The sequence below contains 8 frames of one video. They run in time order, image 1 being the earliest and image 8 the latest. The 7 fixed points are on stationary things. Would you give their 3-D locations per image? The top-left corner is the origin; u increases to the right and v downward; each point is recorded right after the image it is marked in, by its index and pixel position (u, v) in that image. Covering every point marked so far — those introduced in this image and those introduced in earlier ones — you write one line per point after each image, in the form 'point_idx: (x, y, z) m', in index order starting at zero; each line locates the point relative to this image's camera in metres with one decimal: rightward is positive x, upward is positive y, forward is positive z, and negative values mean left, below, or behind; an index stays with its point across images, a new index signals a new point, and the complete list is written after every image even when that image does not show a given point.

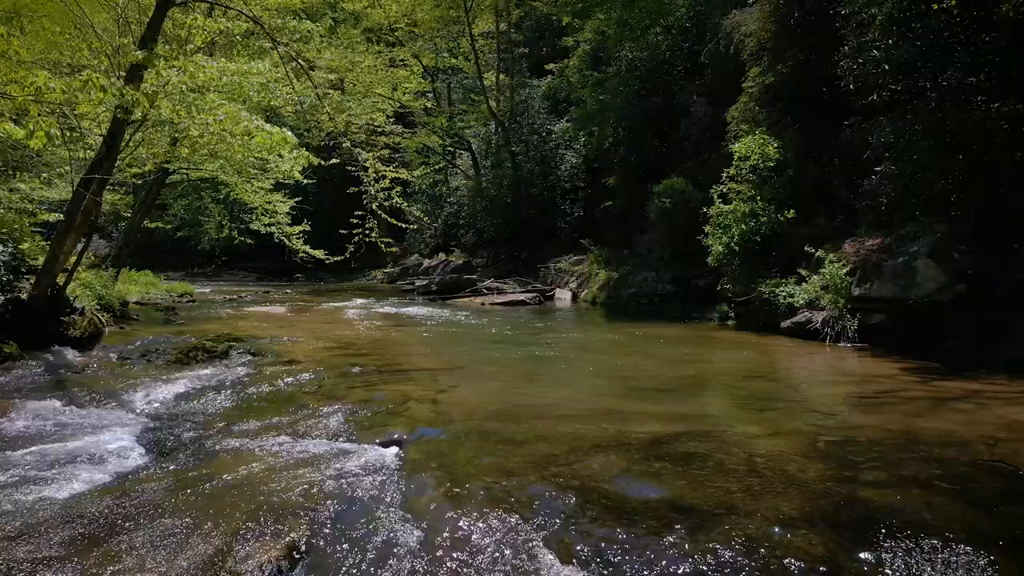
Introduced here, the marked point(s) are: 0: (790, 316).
0: (+3.4, -0.3, +10.5) m
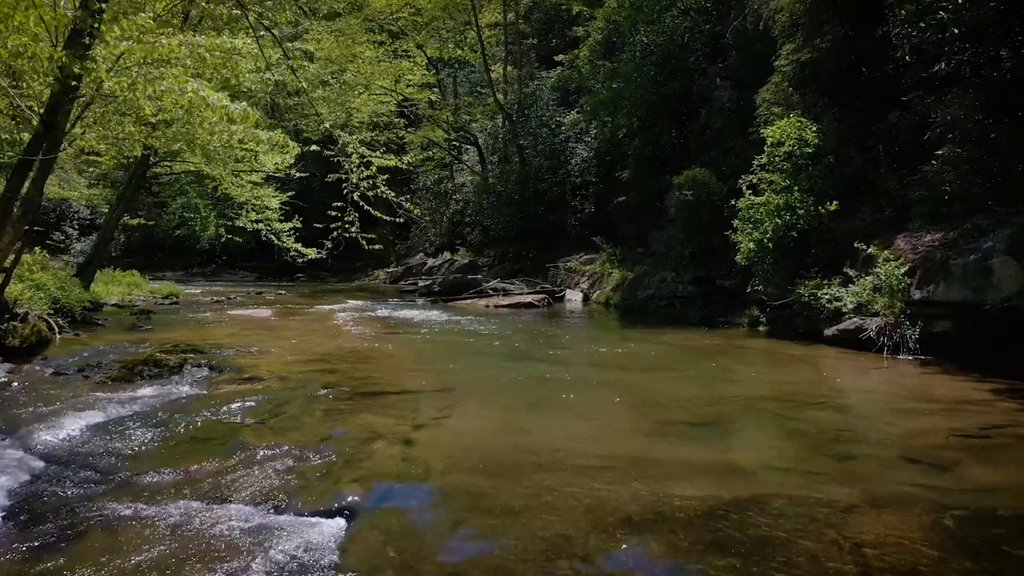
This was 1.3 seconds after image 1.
0: (+3.5, -0.4, +9.2) m
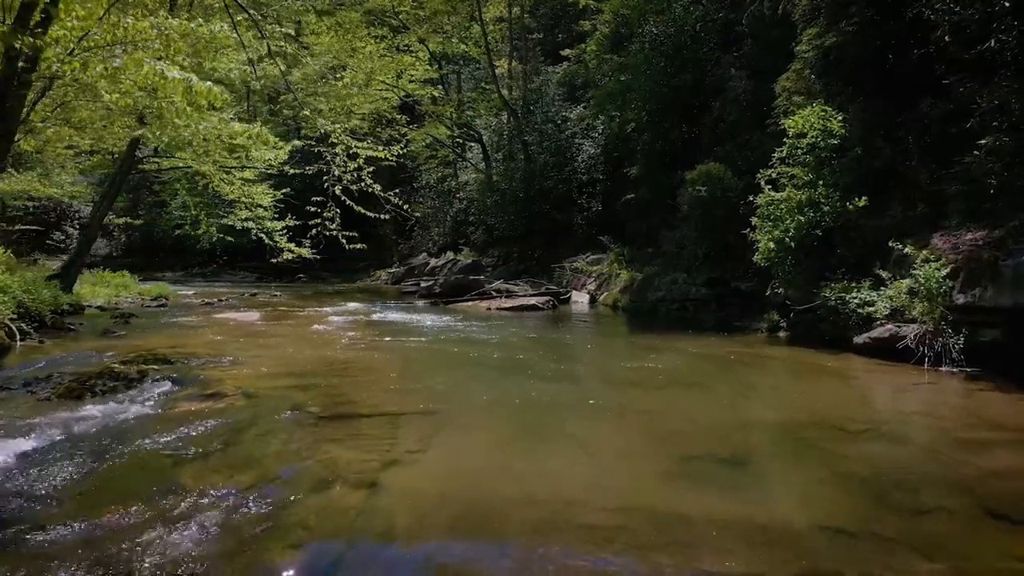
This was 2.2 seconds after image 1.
0: (+3.5, -0.4, +8.4) m
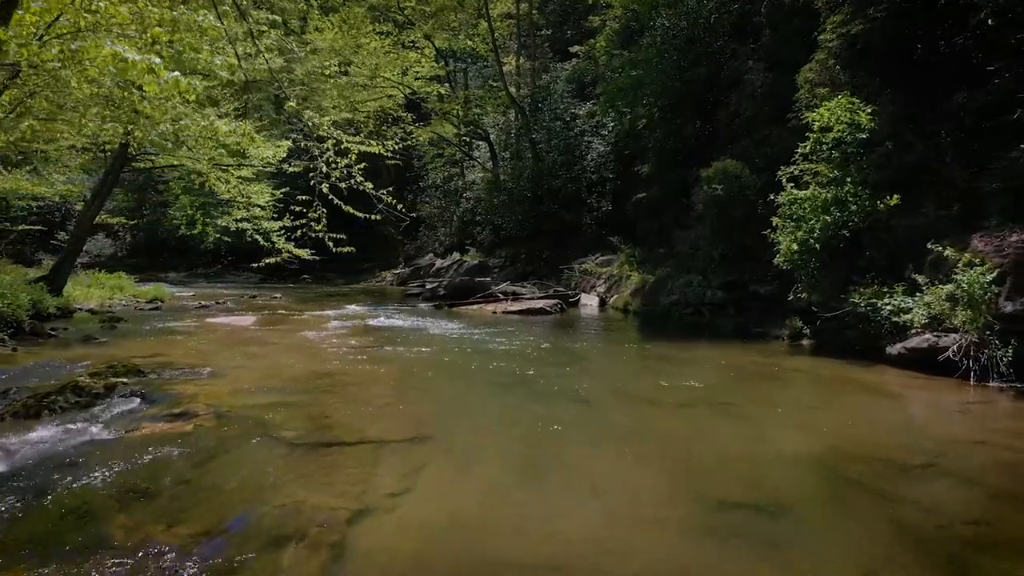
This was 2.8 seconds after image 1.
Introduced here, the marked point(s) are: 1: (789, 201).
0: (+3.5, -0.5, +7.8) m
1: (+3.0, +1.0, +9.4) m
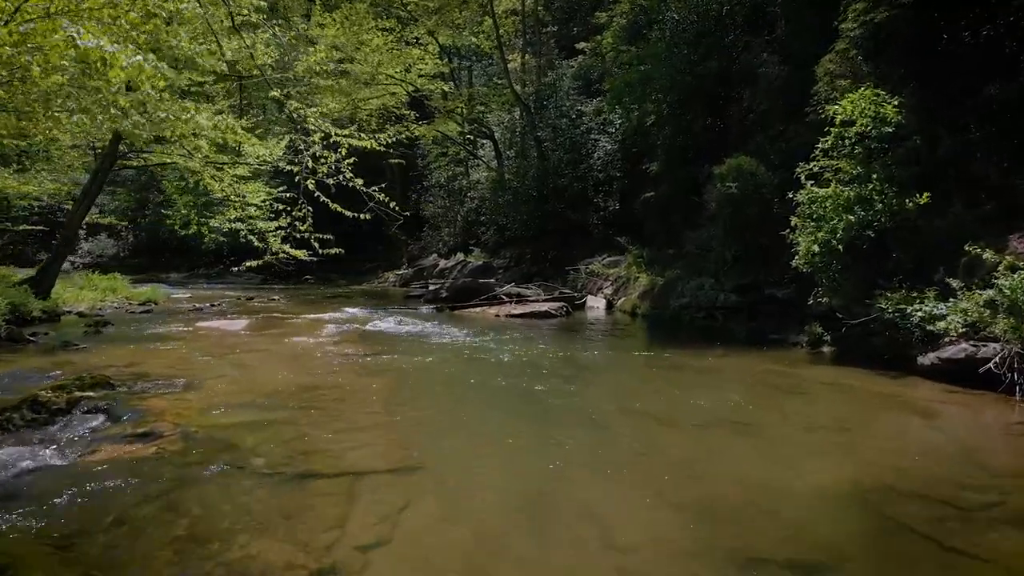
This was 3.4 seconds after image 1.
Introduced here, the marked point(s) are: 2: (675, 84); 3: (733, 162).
0: (+3.5, -0.5, +7.2) m
1: (+3.1, +0.9, +8.9) m
2: (+2.9, +3.6, +15.2) m
3: (+2.9, +1.7, +11.4) m
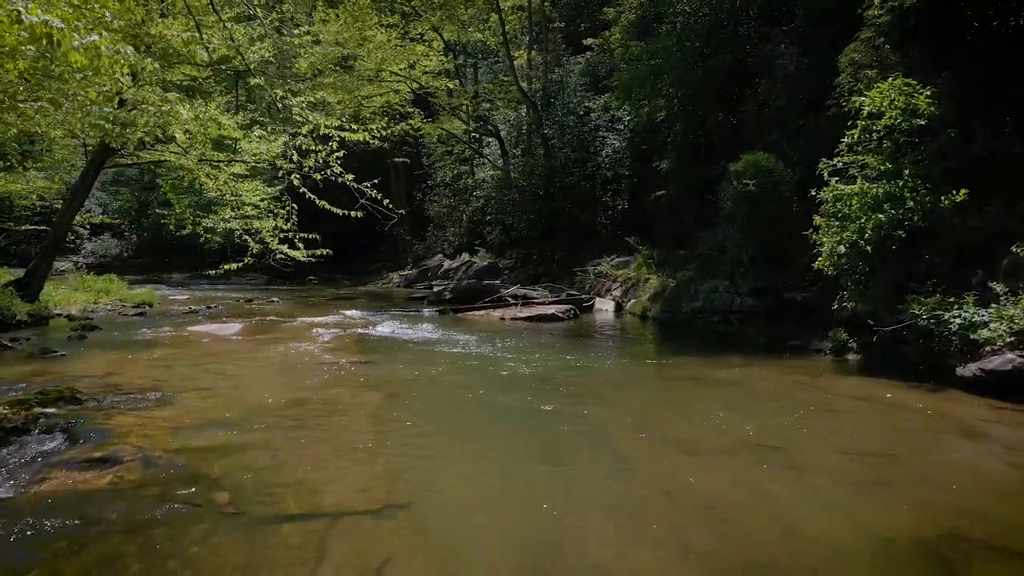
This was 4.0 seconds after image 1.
0: (+3.5, -0.5, +6.6) m
1: (+3.1, +0.9, +8.3) m
2: (+3.0, +3.6, +14.6) m
3: (+3.0, +1.6, +10.8) m
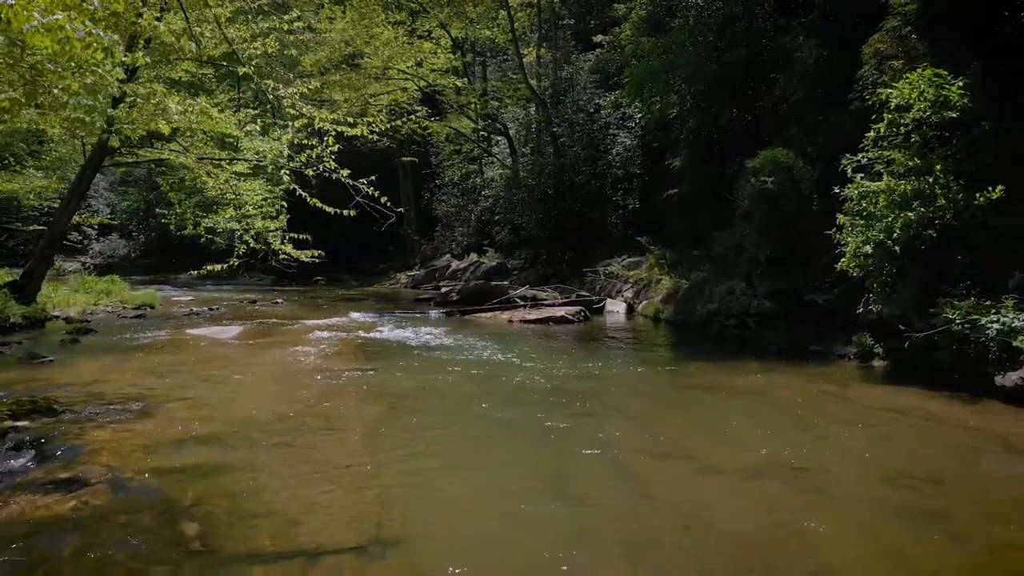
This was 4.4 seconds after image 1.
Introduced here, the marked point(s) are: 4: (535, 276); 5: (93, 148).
0: (+3.6, -0.6, +6.2) m
1: (+3.2, +0.9, +7.9) m
2: (+3.1, +3.5, +14.2) m
3: (+3.1, +1.6, +10.4) m
4: (+0.5, +0.2, +18.2) m
5: (-6.3, +2.1, +12.8) m
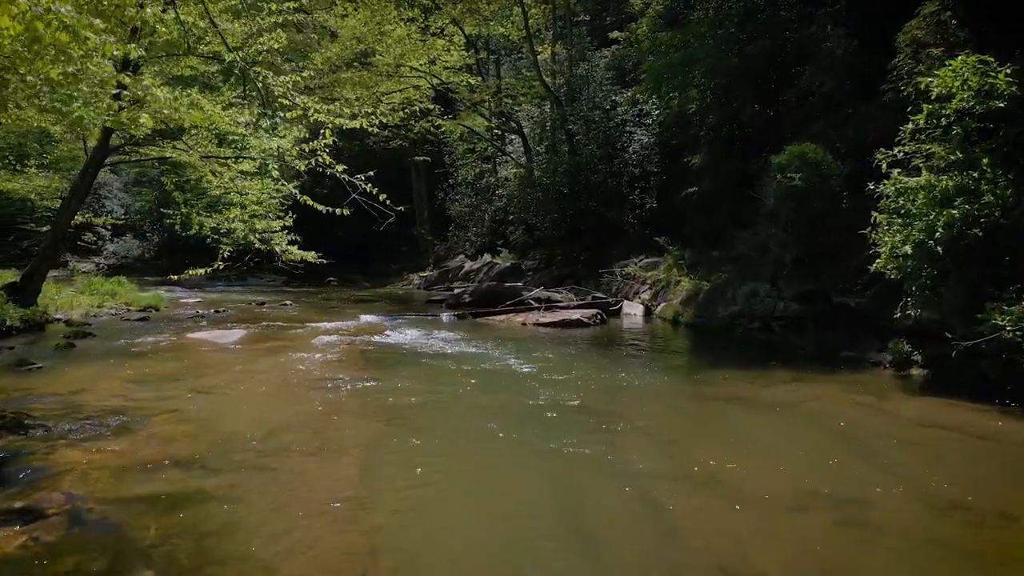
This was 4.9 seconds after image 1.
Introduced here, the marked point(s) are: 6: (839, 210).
0: (+3.7, -0.6, +5.7) m
1: (+3.3, +0.8, +7.4) m
2: (+3.3, +3.5, +13.6) m
3: (+3.2, +1.6, +9.8) m
4: (+0.8, +0.2, +17.7) m
5: (-6.1, +2.1, +12.4) m
6: (+3.7, +0.9, +9.6) m
